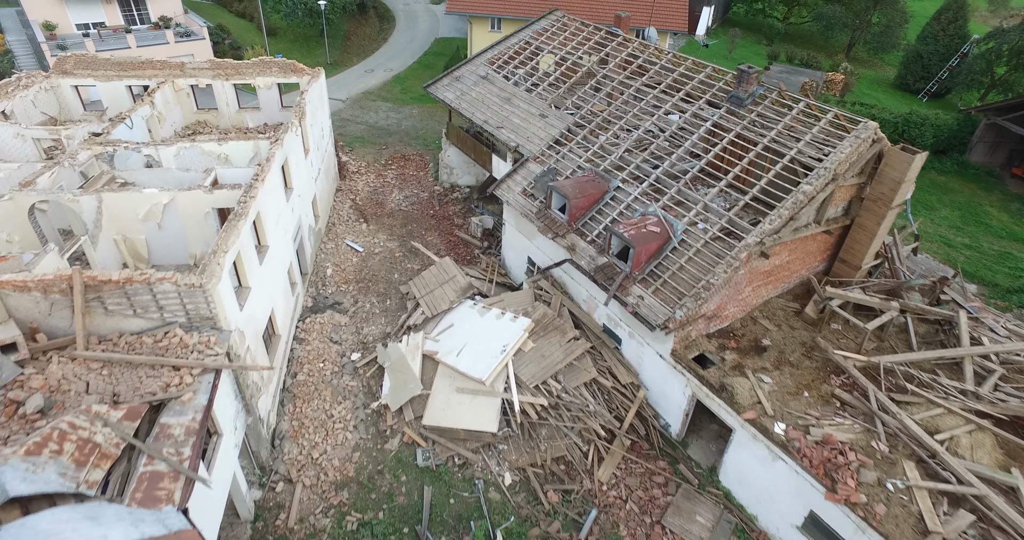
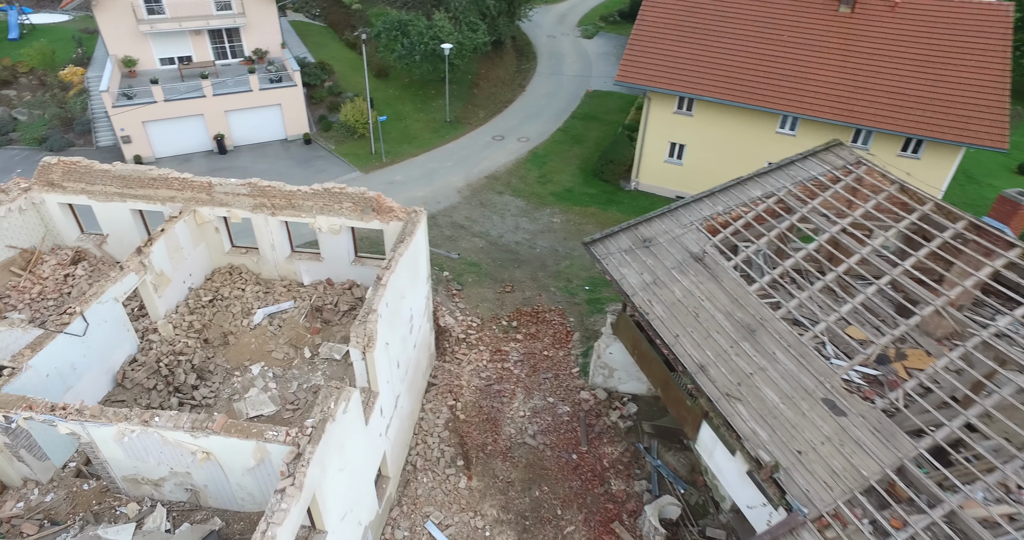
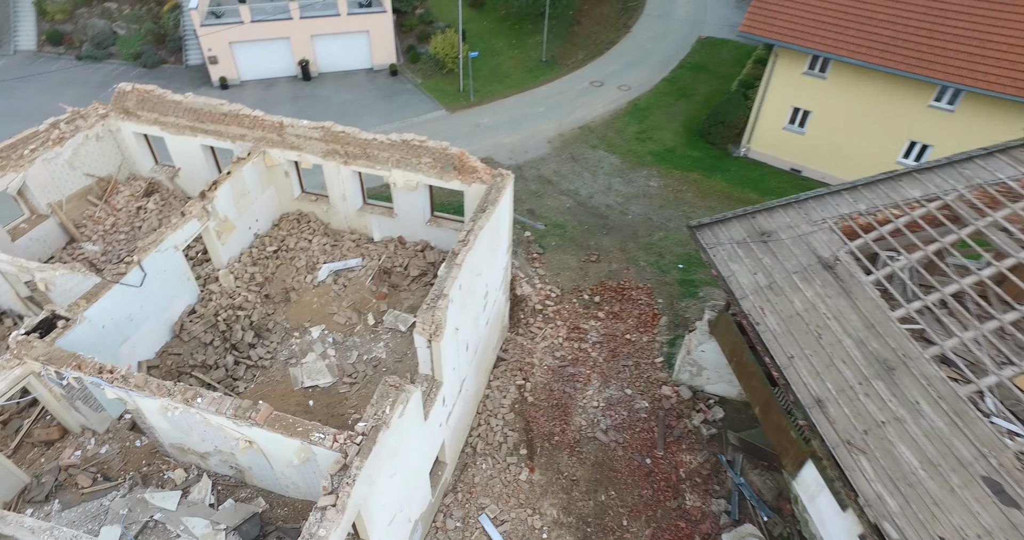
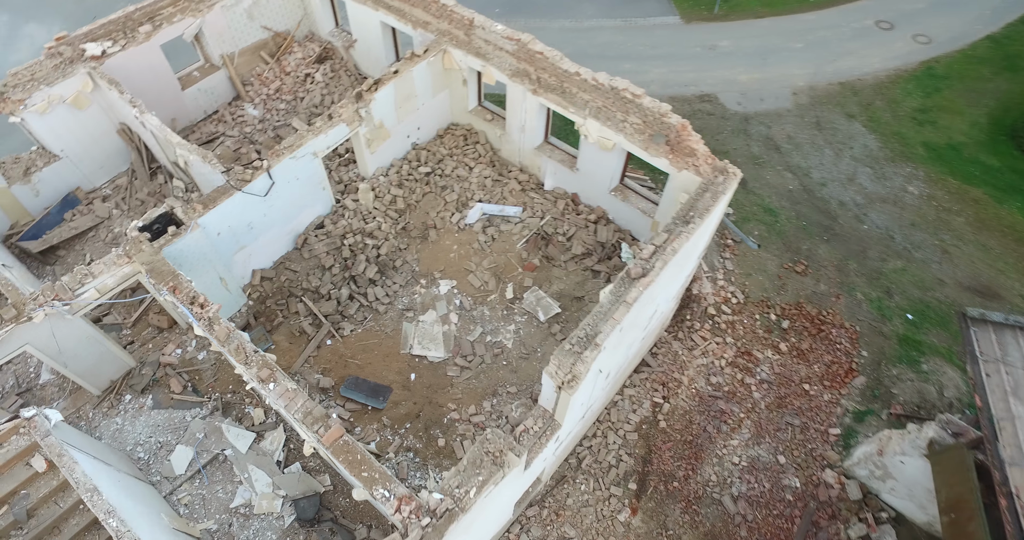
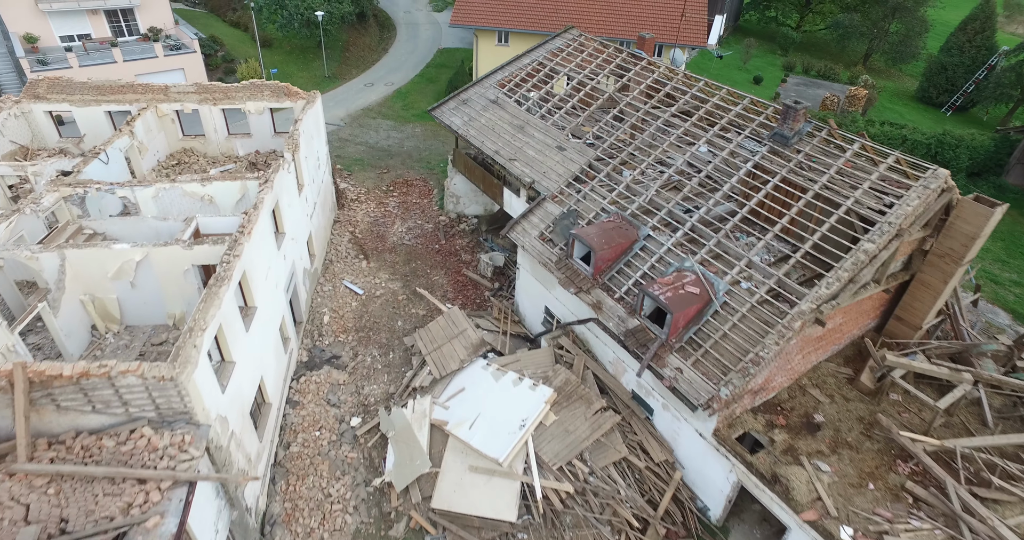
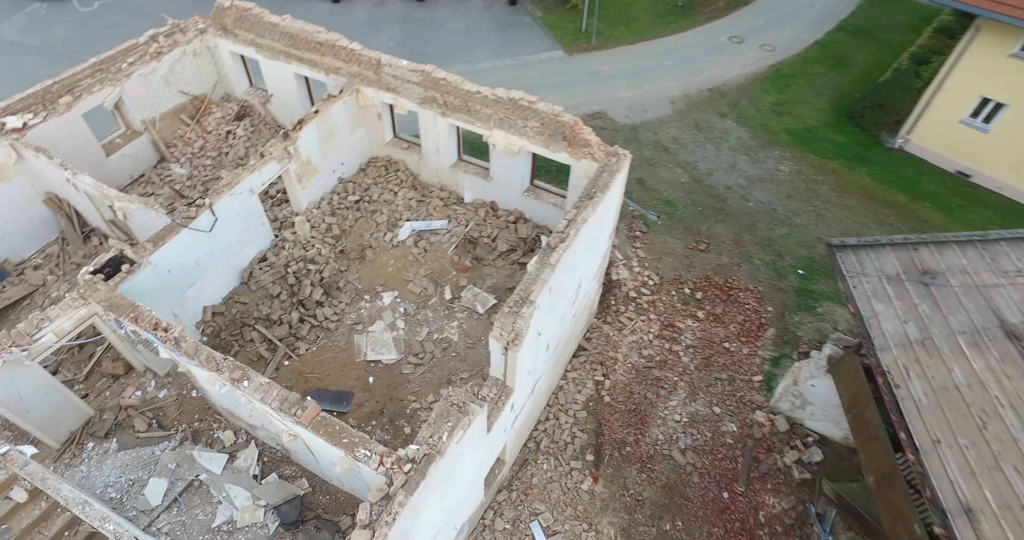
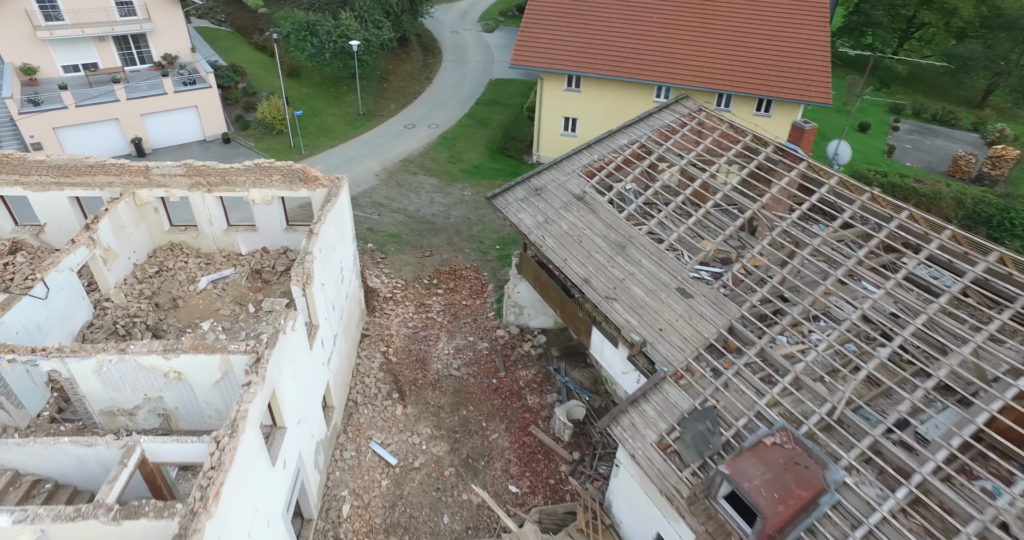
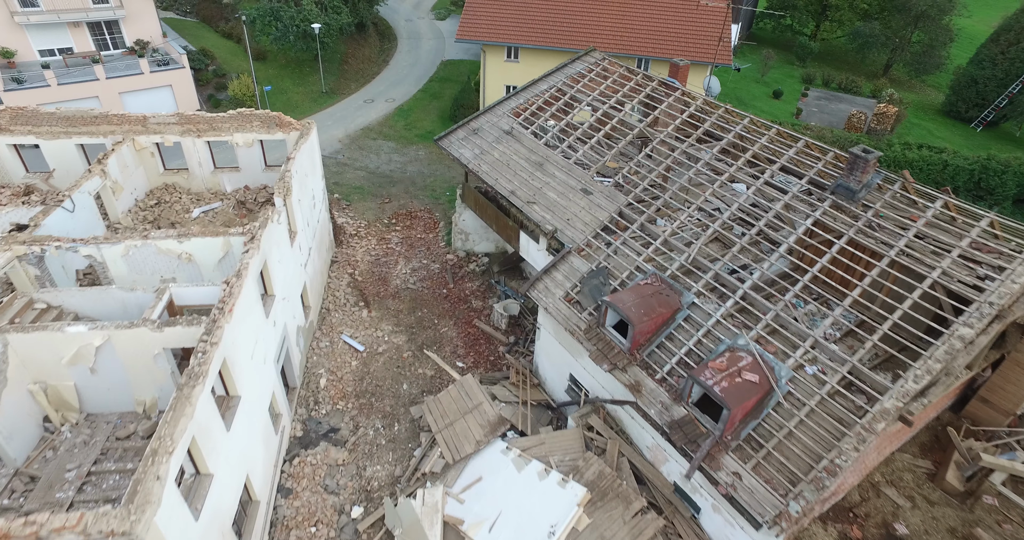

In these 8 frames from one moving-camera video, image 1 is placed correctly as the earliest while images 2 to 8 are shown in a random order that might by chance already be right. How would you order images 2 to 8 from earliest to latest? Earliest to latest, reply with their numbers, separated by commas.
5, 8, 7, 2, 3, 6, 4
